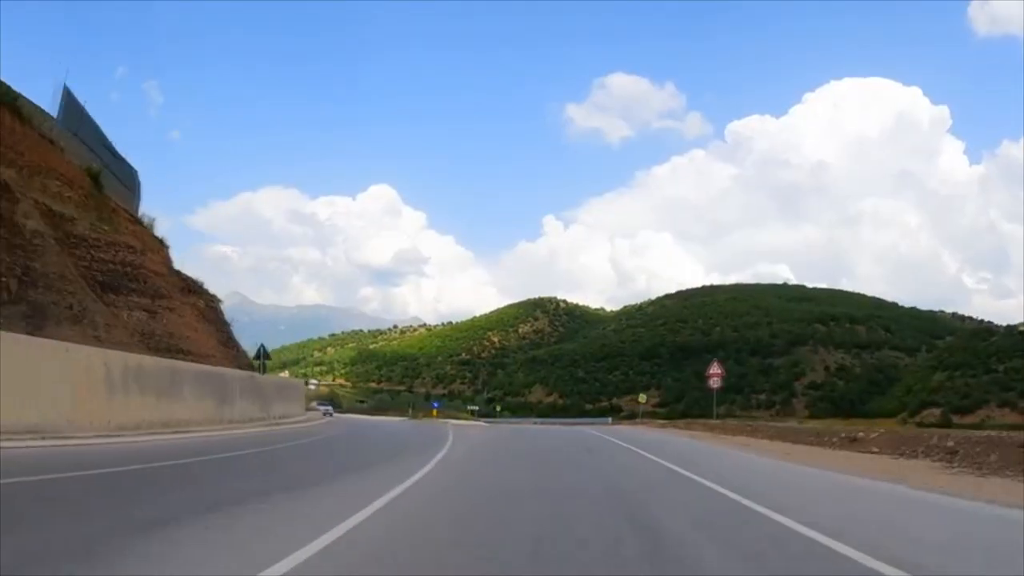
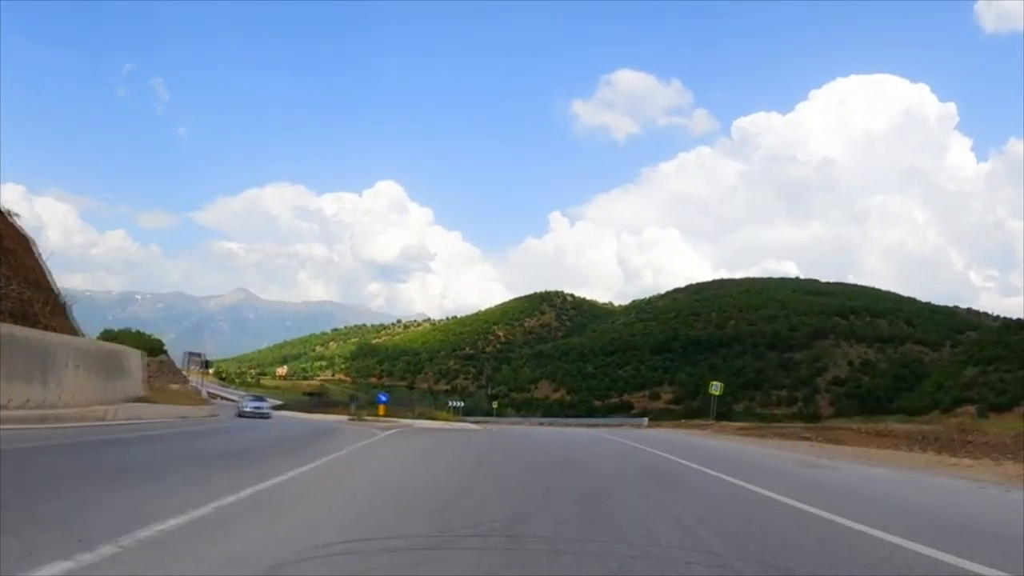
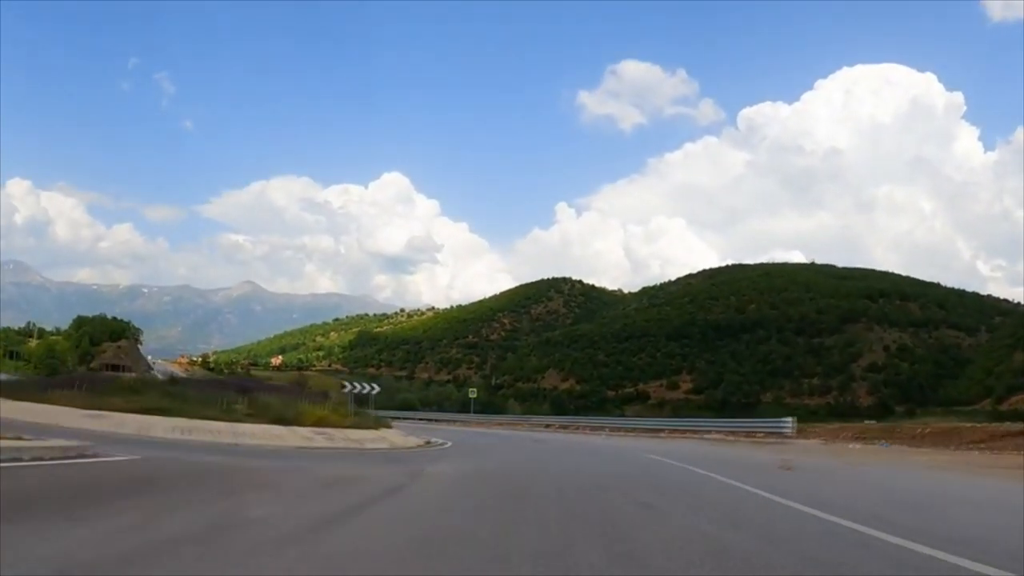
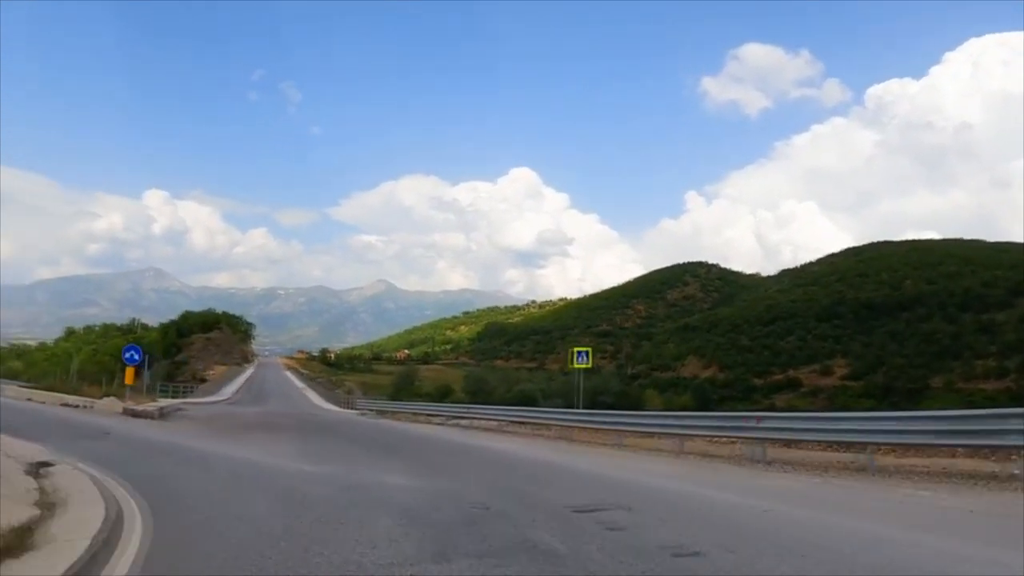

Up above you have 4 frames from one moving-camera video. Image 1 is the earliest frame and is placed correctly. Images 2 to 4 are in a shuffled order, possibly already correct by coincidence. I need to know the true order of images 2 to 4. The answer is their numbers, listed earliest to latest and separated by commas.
2, 3, 4
